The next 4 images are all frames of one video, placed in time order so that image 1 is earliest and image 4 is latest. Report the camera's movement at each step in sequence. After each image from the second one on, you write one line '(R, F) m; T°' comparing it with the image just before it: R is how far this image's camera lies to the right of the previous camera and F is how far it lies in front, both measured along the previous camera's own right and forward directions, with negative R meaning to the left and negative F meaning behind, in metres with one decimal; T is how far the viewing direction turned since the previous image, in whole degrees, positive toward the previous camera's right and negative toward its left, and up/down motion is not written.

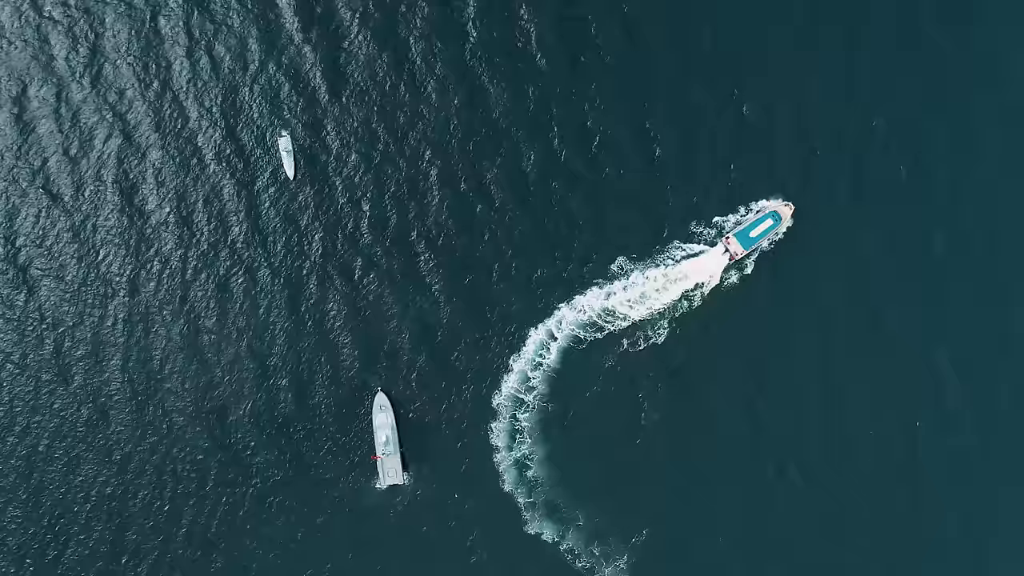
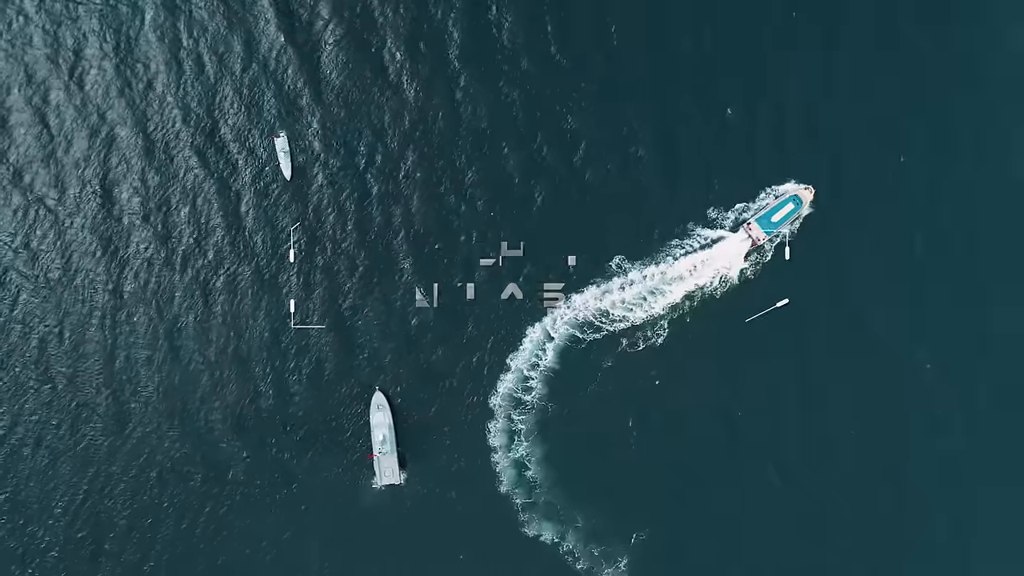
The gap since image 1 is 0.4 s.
(+3.8, +1.4) m; -2°
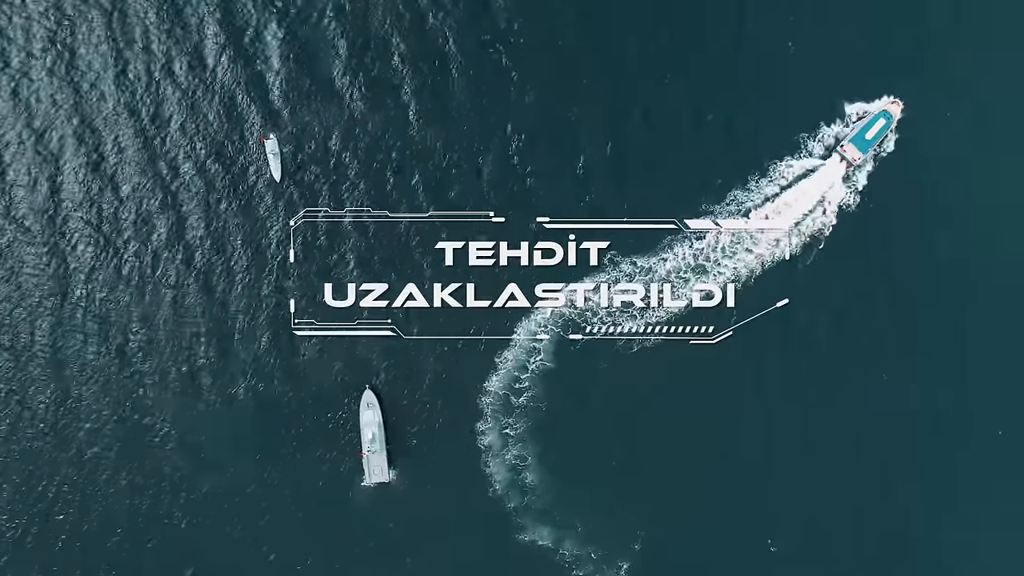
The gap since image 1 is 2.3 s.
(+1.5, +0.5) m; 0°
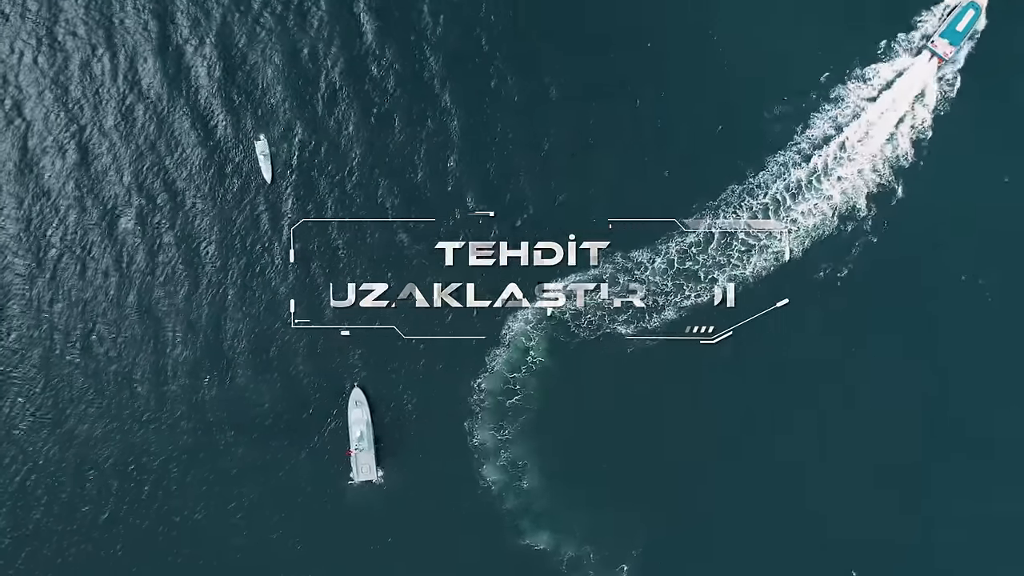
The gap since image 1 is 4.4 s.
(+1.5, +1.0) m; 0°
